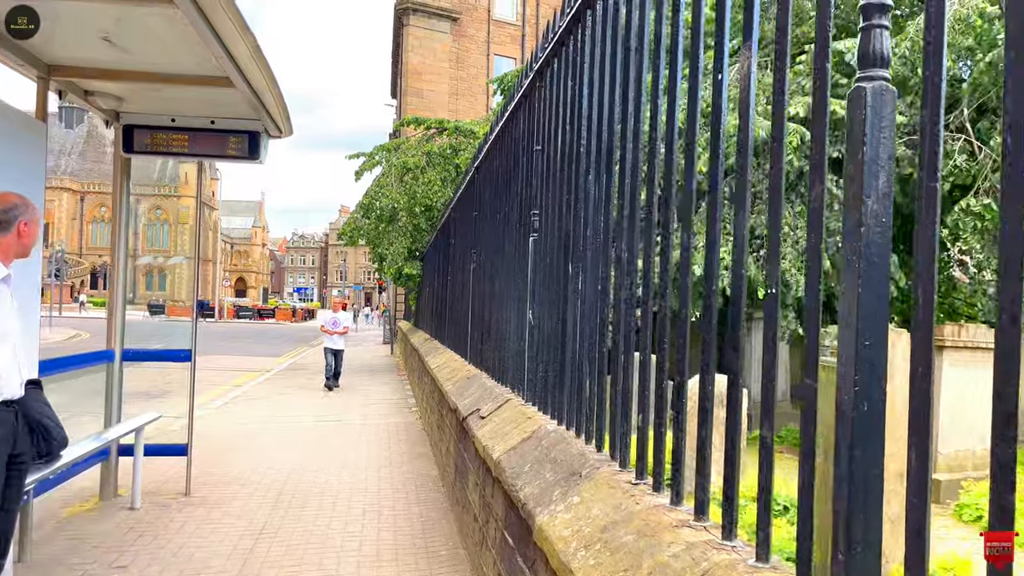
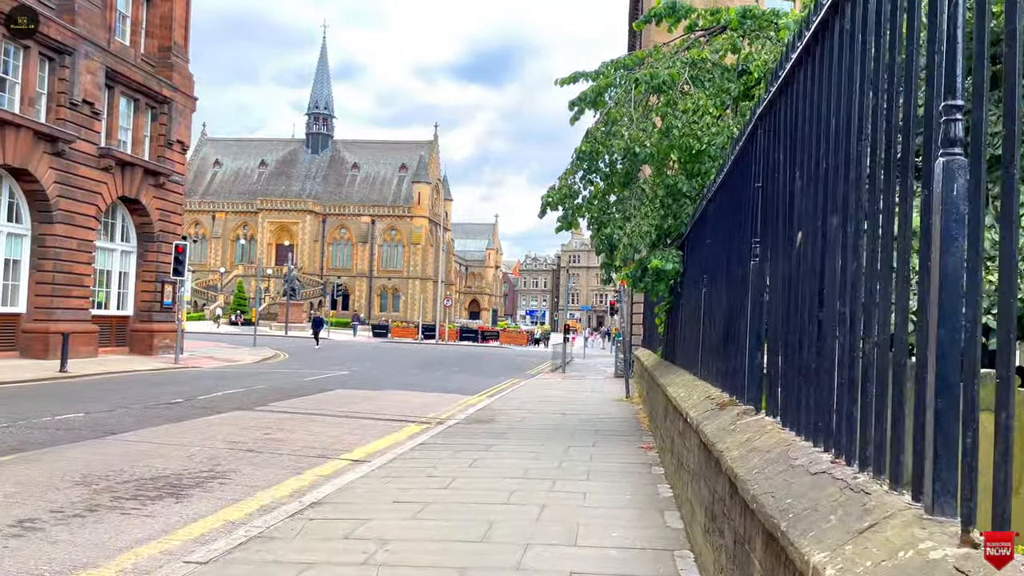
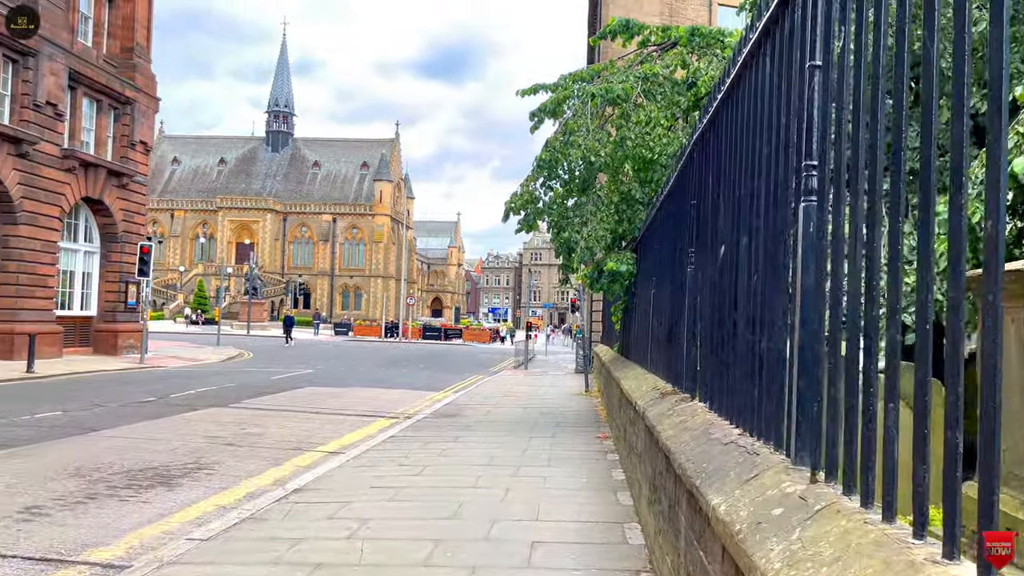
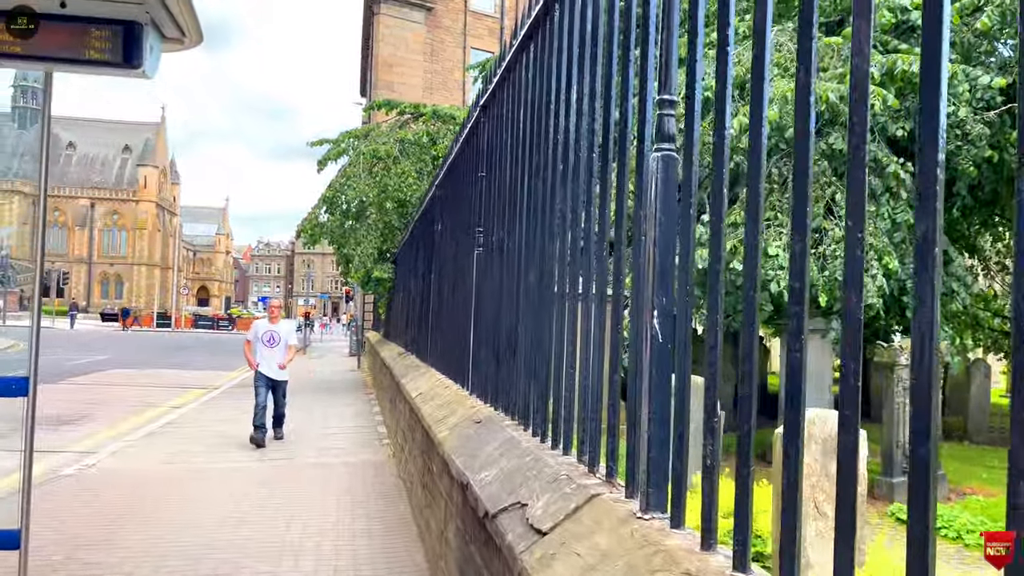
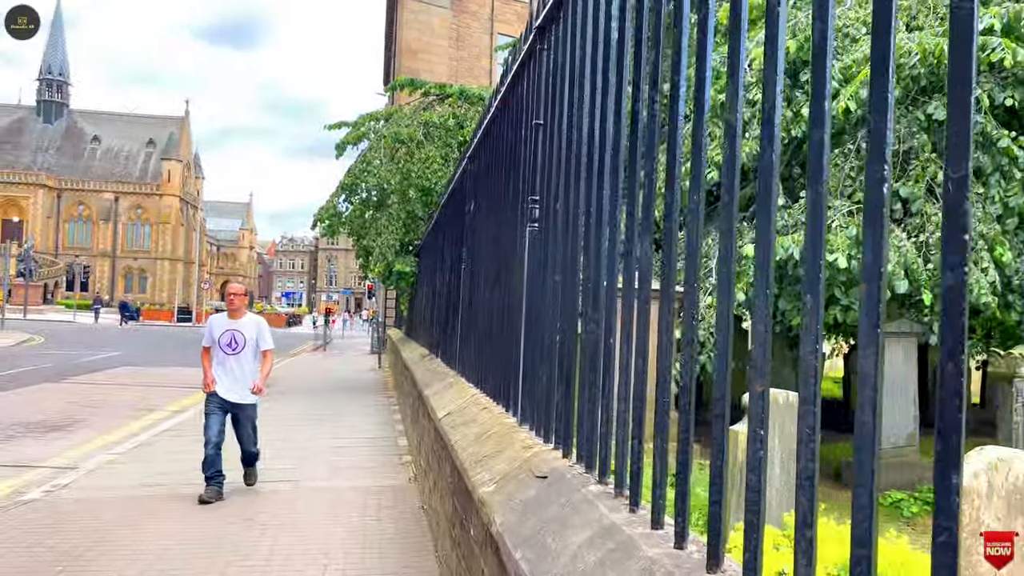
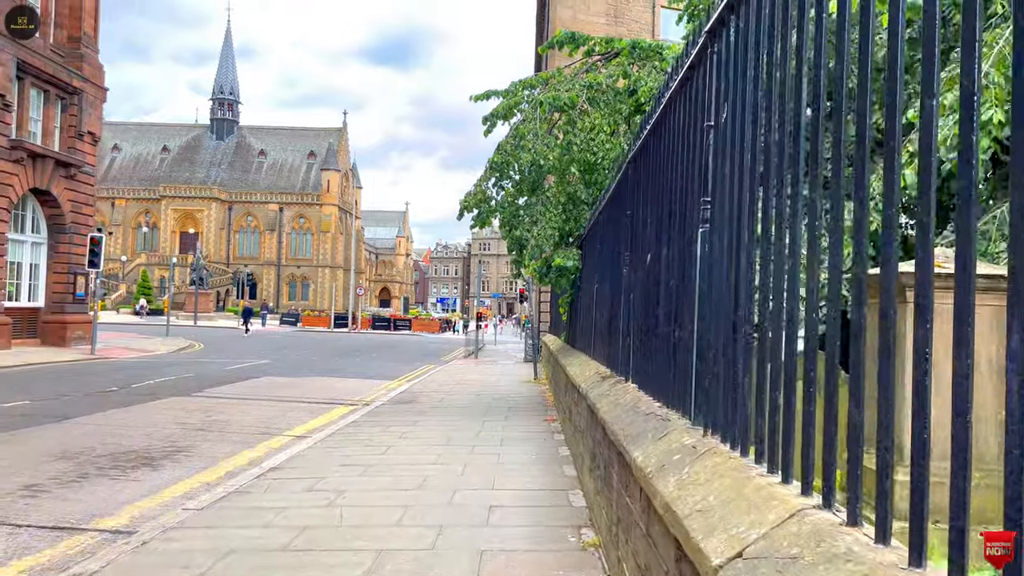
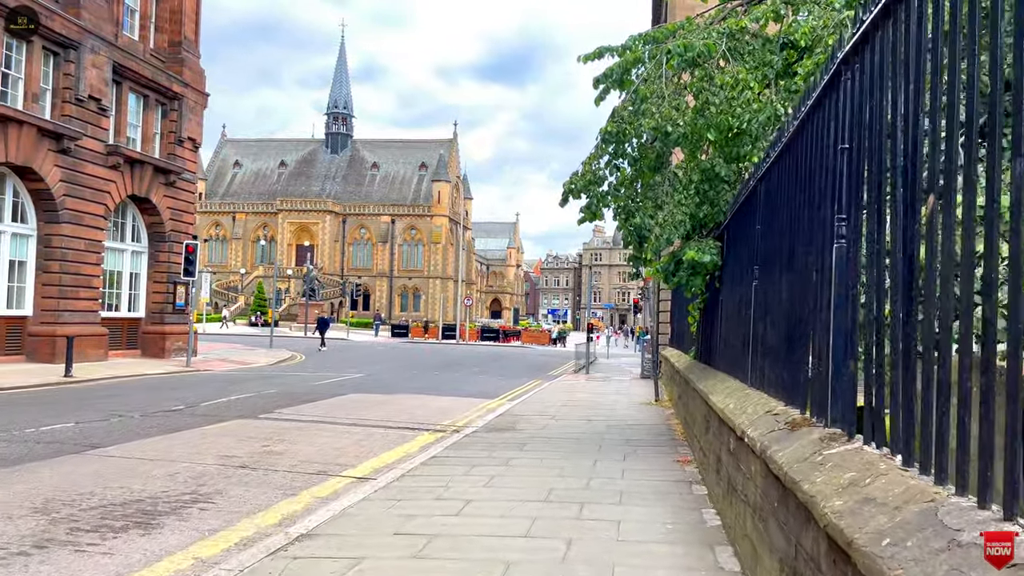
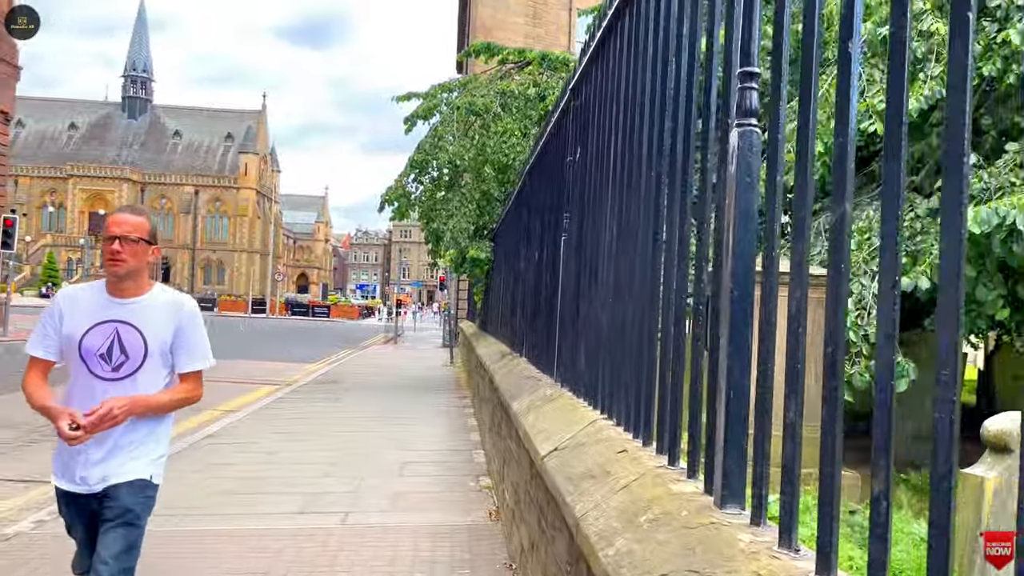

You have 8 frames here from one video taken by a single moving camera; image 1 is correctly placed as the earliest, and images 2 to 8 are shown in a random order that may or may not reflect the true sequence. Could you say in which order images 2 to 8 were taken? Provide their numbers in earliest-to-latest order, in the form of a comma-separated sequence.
4, 5, 8, 6, 3, 2, 7
